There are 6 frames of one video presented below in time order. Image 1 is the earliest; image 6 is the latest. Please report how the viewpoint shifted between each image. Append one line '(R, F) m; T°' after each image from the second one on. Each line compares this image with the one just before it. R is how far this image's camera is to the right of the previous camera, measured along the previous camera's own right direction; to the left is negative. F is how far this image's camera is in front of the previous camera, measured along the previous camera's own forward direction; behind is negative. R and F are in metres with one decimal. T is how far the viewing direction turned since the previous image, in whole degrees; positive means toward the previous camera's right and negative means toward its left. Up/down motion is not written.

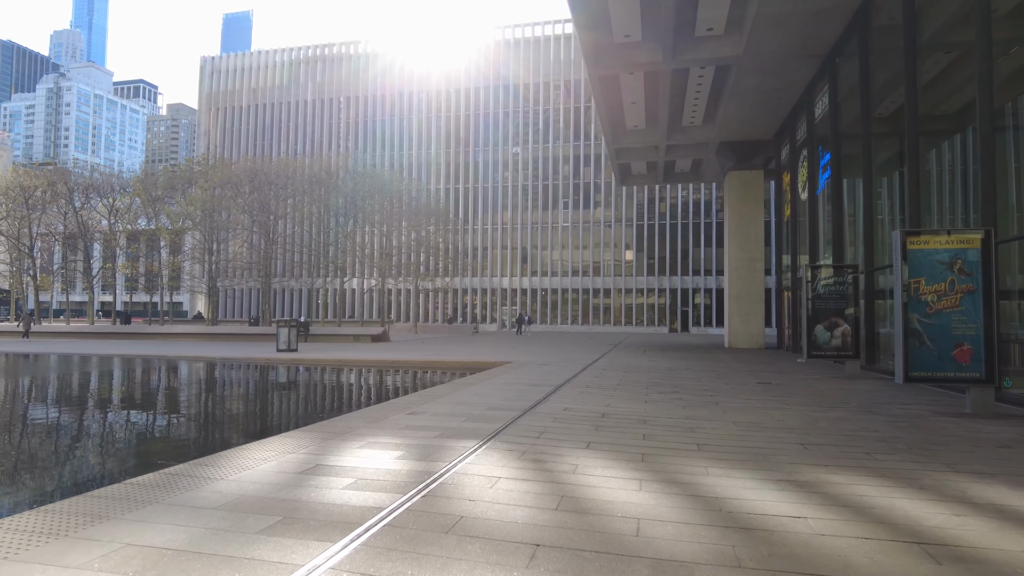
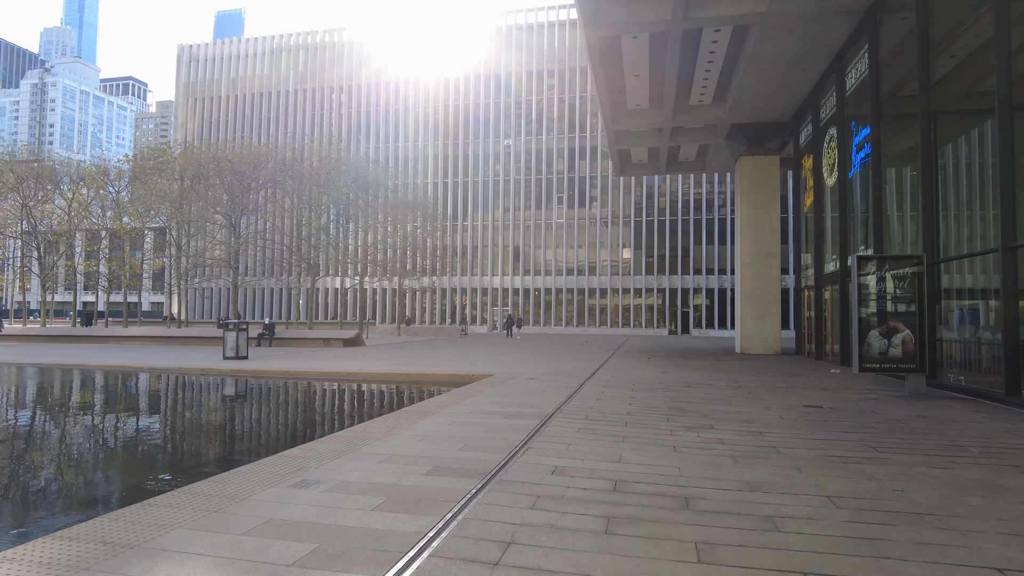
(+0.2, +2.5) m; 0°
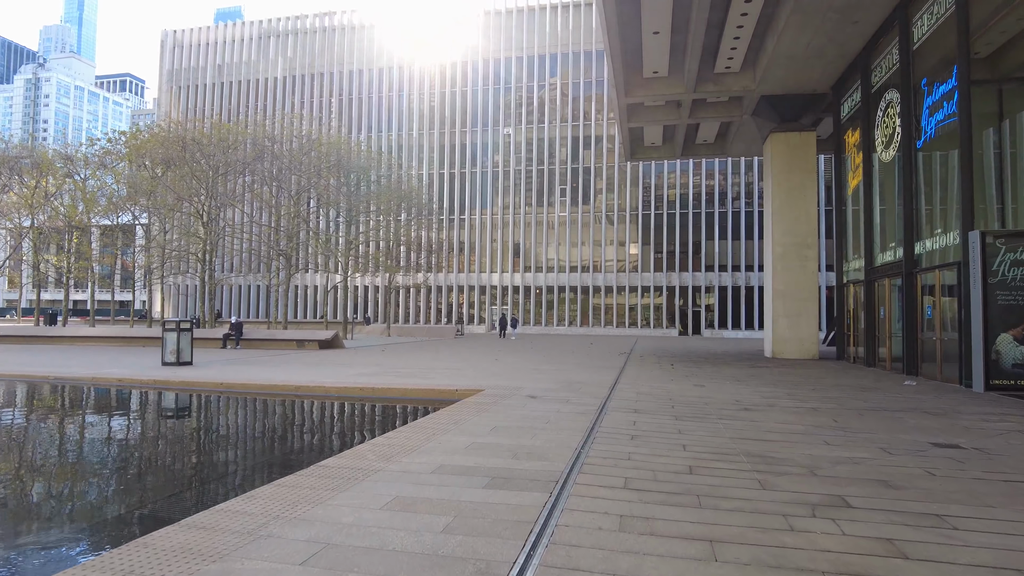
(+0.1, +2.8) m; 0°
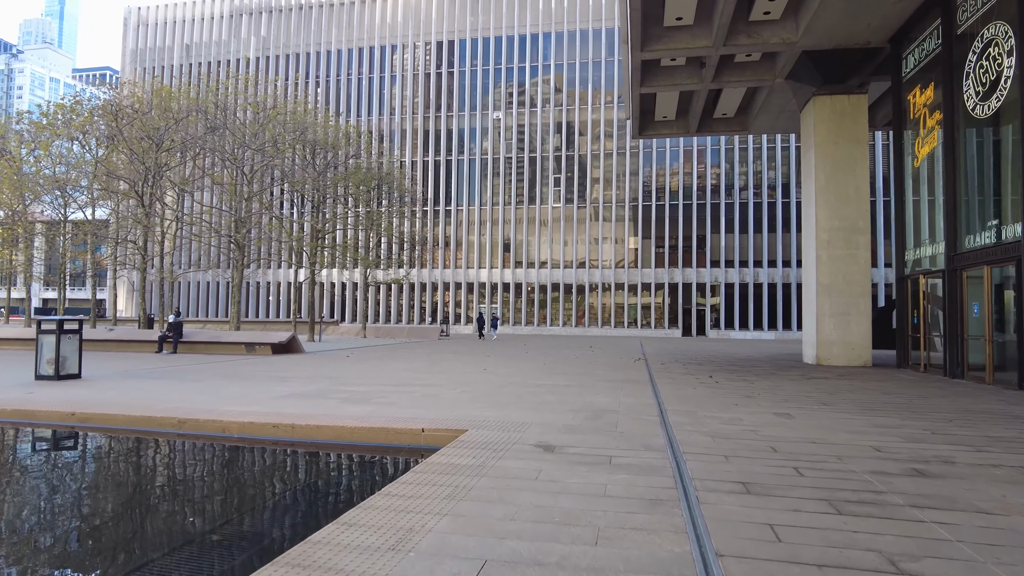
(-0.1, +3.3) m; +1°
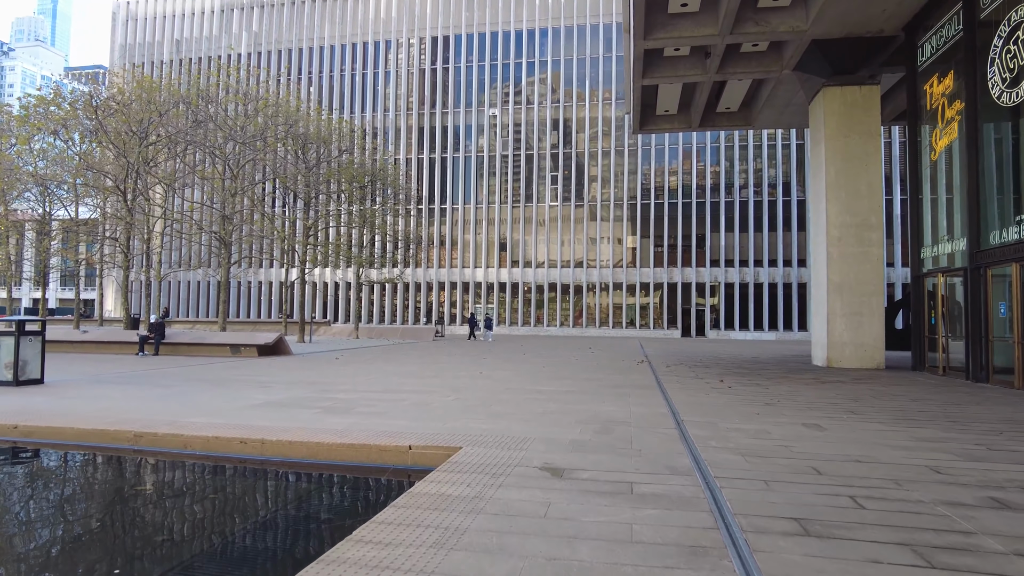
(0.0, +0.7) m; 0°
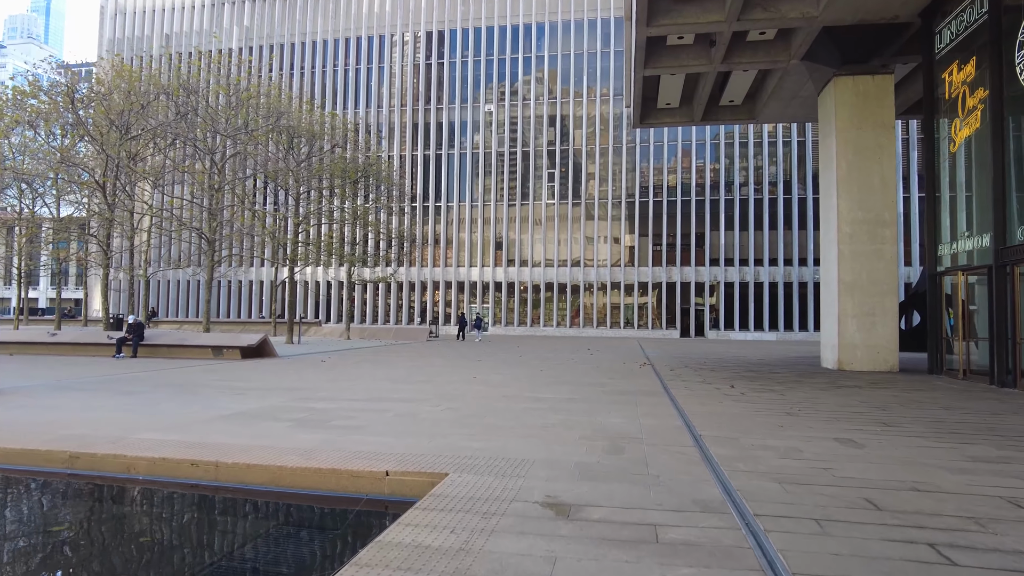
(0.0, +0.8) m; 0°
